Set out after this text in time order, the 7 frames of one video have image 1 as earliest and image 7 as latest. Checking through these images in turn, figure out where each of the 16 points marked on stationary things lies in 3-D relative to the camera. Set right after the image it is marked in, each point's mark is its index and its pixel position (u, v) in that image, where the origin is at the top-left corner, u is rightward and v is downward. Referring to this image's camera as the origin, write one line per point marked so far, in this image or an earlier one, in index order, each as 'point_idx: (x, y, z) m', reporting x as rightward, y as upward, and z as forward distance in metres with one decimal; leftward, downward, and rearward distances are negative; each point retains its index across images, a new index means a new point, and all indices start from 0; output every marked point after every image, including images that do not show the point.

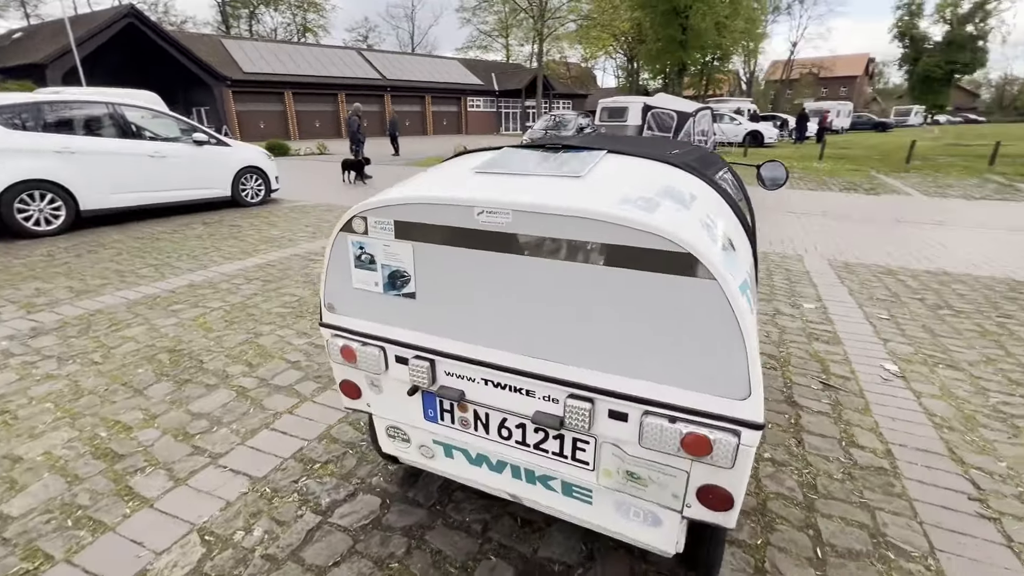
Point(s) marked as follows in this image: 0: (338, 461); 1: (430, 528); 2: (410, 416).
0: (-1.0, -1.0, +2.7) m
1: (-0.4, -1.2, +2.3) m
2: (-0.5, -0.6, +2.0) m
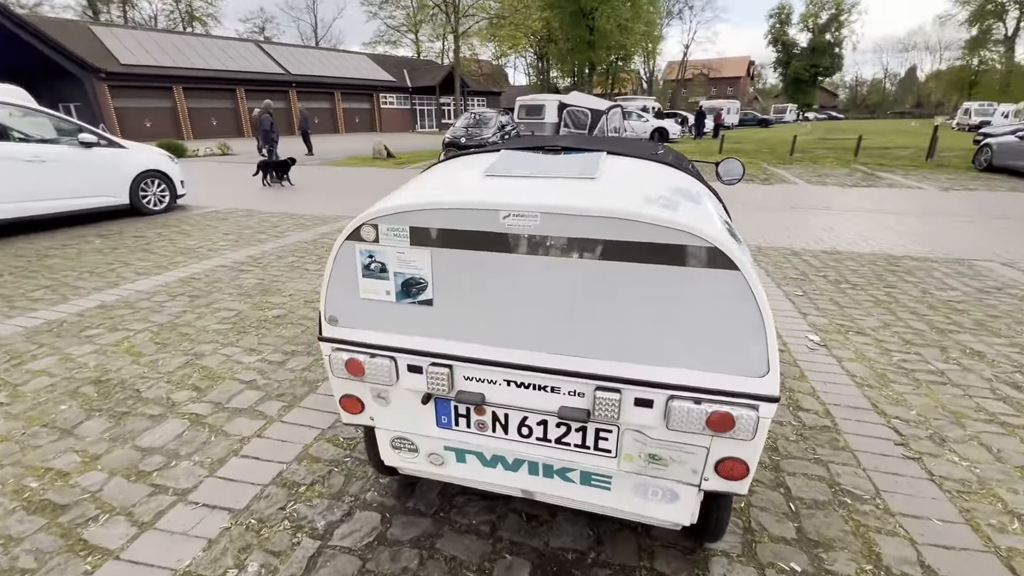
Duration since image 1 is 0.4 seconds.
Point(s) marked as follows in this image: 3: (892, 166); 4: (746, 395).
0: (-1.0, -1.1, +2.6) m
1: (-0.4, -1.2, +2.3) m
2: (-0.4, -0.6, +2.0) m
3: (+15.0, +5.3, +19.1) m
4: (+0.8, -0.3, +1.5) m
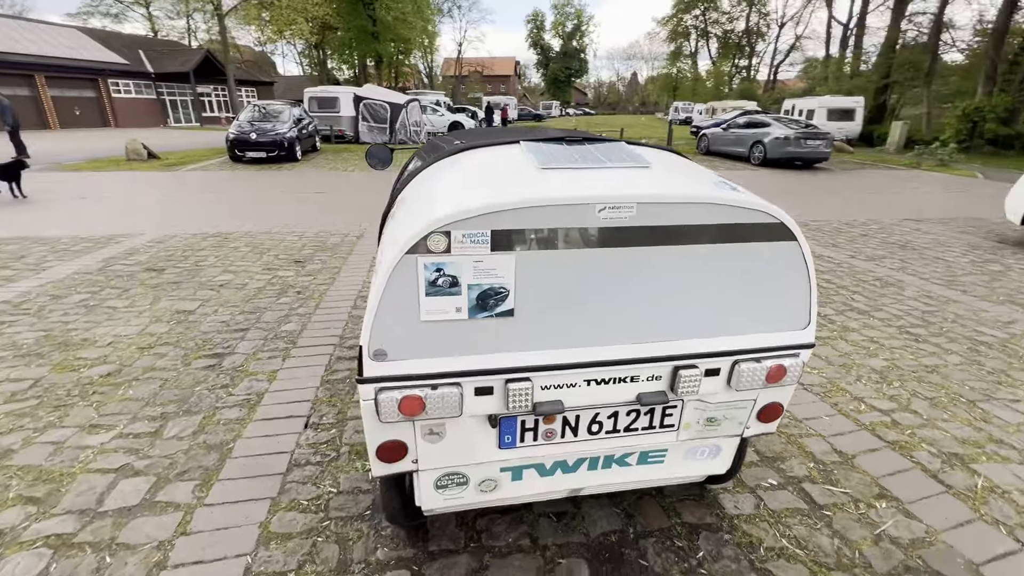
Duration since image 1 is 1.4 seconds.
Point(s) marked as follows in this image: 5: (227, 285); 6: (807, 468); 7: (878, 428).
0: (-0.9, -1.2, +2.1) m
1: (-0.1, -1.2, +2.1) m
2: (-0.1, -0.6, +1.8) m
3: (+6.4, +7.0, +23.3) m
4: (+1.1, -0.2, +1.8) m
5: (-3.2, 0.0, +5.3) m
6: (+1.7, -1.0, +2.7) m
7: (+2.4, -0.9, +3.1) m
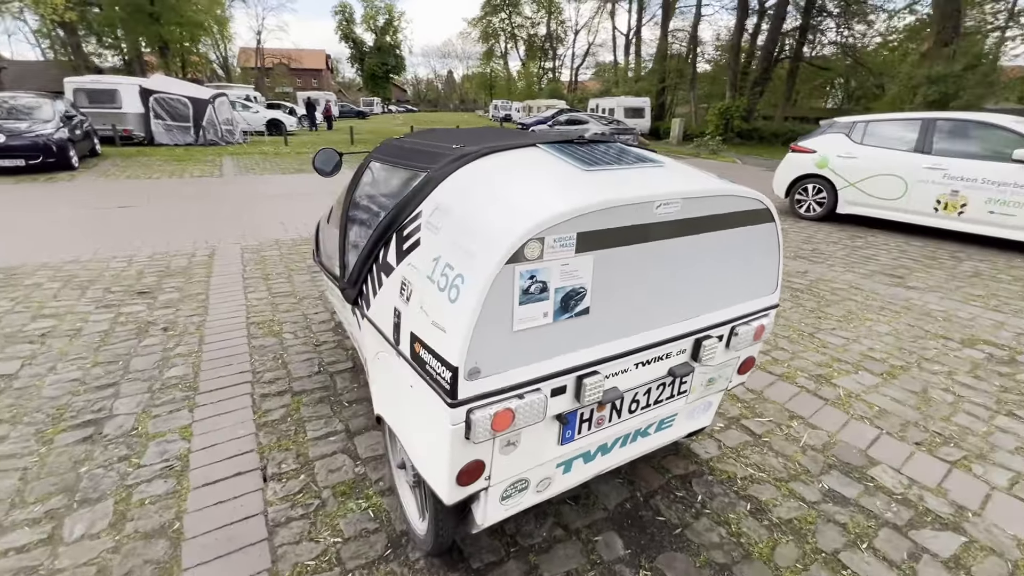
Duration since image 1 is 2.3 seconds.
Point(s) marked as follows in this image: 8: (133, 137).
0: (-0.6, -1.3, +1.9) m
1: (+0.1, -1.2, +2.1) m
2: (+0.1, -0.6, +1.8) m
3: (-1.8, +7.4, +24.1) m
4: (+1.2, -0.1, +2.2) m
5: (-4.0, -0.4, +4.1) m
6: (+1.6, -0.8, +3.3) m
7: (+2.1, -0.6, +3.9) m
8: (-14.8, +5.9, +18.3) m
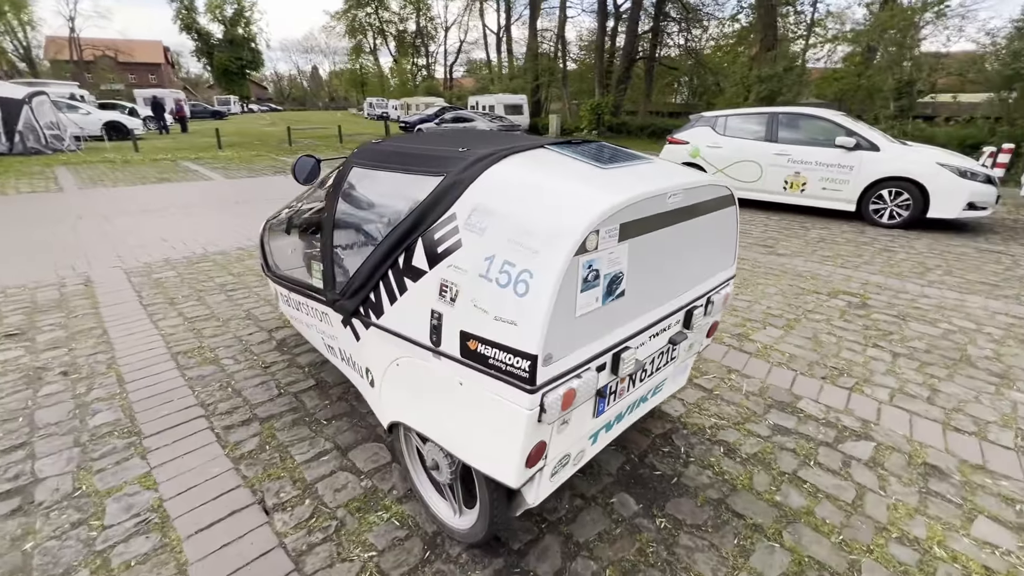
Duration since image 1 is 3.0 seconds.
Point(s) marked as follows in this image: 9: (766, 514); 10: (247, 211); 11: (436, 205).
0: (-0.4, -1.3, +1.9) m
1: (+0.3, -1.2, +2.3) m
2: (+0.3, -0.6, +2.0) m
3: (-7.4, +7.1, +23.1) m
4: (+1.2, +0.1, +2.6) m
5: (-4.3, -0.8, +3.3) m
6: (+1.4, -0.7, +3.7) m
7: (+1.8, -0.4, +4.5) m
8: (-18.5, +4.4, +14.6) m
9: (+1.3, -1.2, +2.4) m
10: (-5.4, +1.6, +9.6) m
11: (-0.3, +0.3, +1.9) m
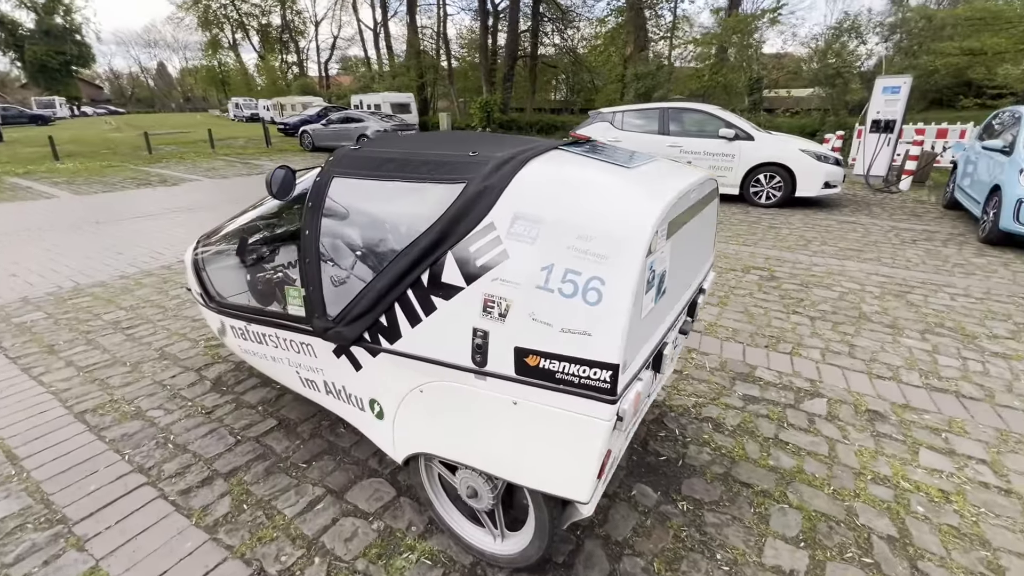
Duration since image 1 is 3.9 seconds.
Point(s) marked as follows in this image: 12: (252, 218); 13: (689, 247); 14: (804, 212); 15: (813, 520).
0: (-0.1, -1.4, +1.7) m
1: (+0.5, -1.2, +2.3) m
2: (+0.5, -0.6, +2.0) m
3: (-12.2, +6.2, +20.9) m
4: (+1.2, +0.1, +2.8) m
5: (-4.2, -1.2, +2.3) m
6: (+1.2, -0.6, +3.9) m
7: (+1.4, -0.3, +4.7) m
8: (-21.0, +2.5, +10.2) m
9: (+1.4, -1.1, +2.6) m
10: (-6.9, +1.0, +8.2) m
11: (-0.2, +0.3, +1.8) m
12: (-1.6, +0.4, +2.9) m
13: (+0.8, +0.2, +2.2) m
14: (+6.1, +1.6, +9.8) m
15: (+1.5, -1.2, +2.4) m
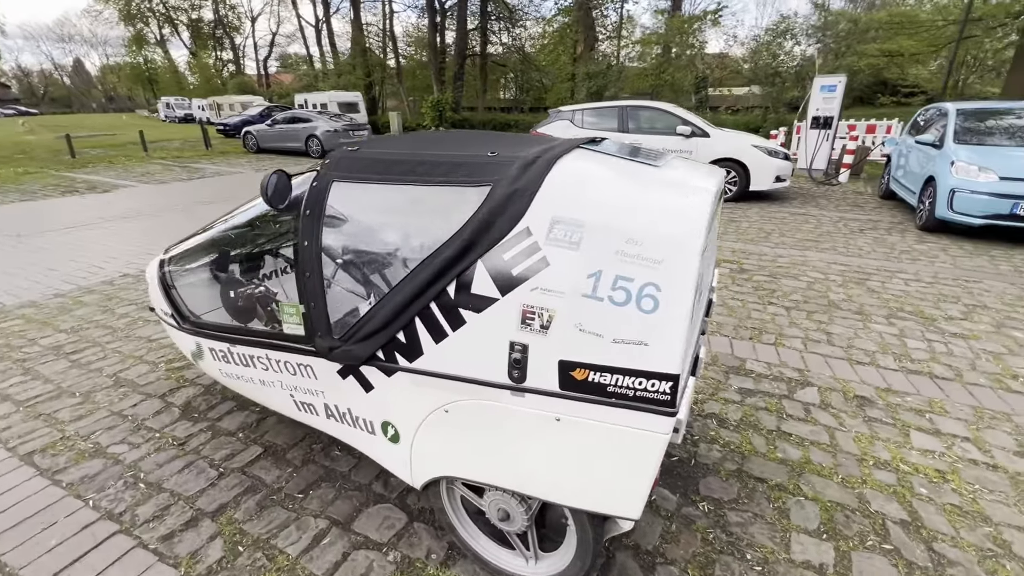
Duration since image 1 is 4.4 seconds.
0: (+0.1, -1.4, +1.6) m
1: (+0.6, -1.2, +2.2) m
2: (+0.6, -0.6, +1.9) m
3: (-14.0, +5.7, +19.6) m
4: (+1.2, +0.1, +2.8) m
5: (-4.1, -1.4, +1.8) m
6: (+1.1, -0.6, +3.9) m
7: (+1.2, -0.3, +4.7) m
8: (-21.6, +1.6, +8.1) m
9: (+1.5, -1.0, +2.6) m
10: (-7.4, +0.7, +7.4) m
11: (-0.1, +0.2, +1.6) m
12: (-1.6, +0.3, +2.7) m
13: (+0.9, +0.2, +2.1) m
14: (+5.4, +1.8, +10.3) m
15: (+1.6, -1.1, +2.4) m
